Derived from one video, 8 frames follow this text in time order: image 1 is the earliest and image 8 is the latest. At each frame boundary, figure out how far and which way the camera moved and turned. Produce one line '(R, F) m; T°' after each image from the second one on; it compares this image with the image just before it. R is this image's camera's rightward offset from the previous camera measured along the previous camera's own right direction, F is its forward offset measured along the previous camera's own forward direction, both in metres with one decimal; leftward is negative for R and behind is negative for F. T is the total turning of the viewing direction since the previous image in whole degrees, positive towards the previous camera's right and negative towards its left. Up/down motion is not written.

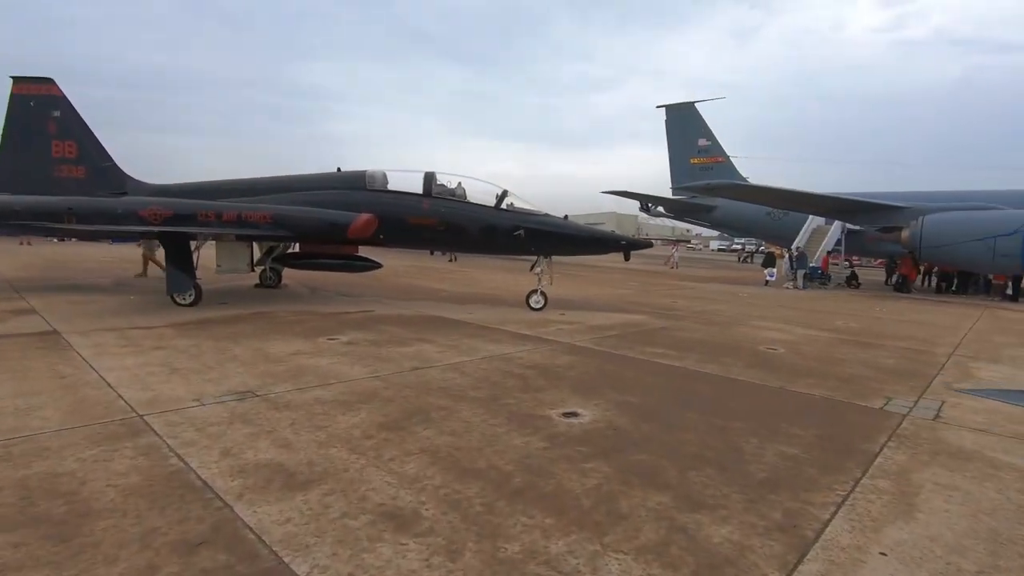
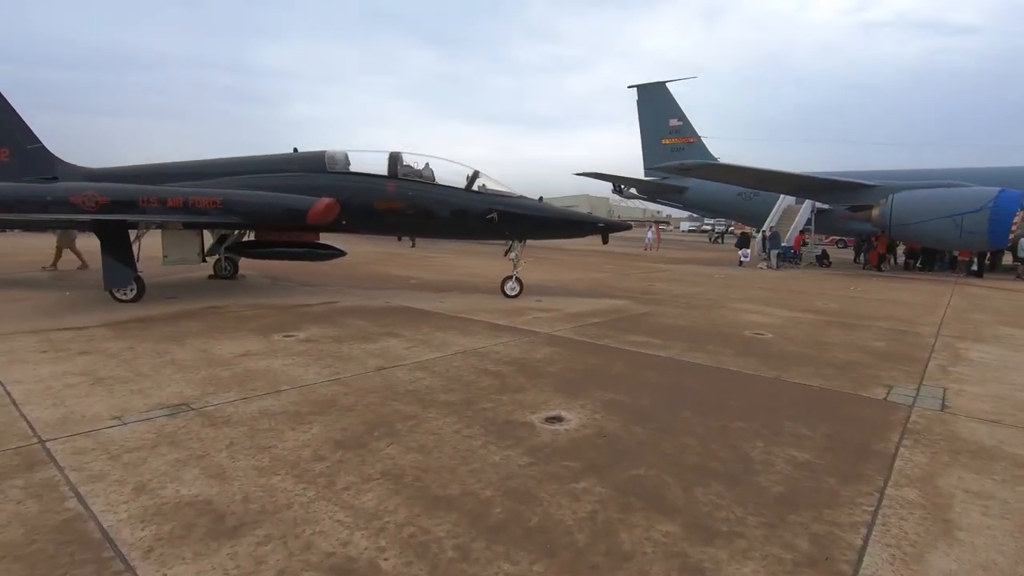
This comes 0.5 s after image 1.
(0.0, +0.5) m; +3°
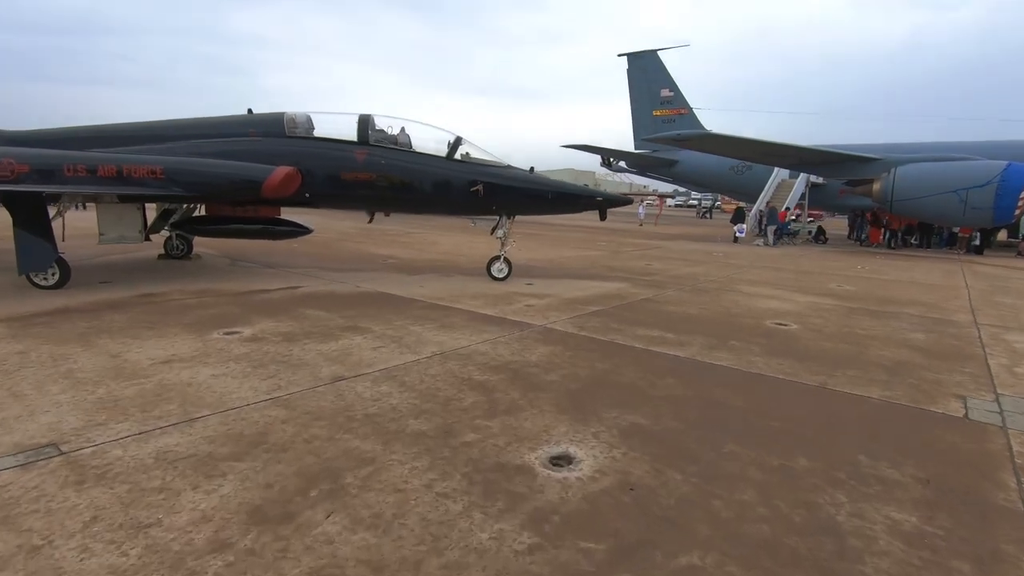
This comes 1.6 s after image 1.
(0.0, +1.0) m; +2°
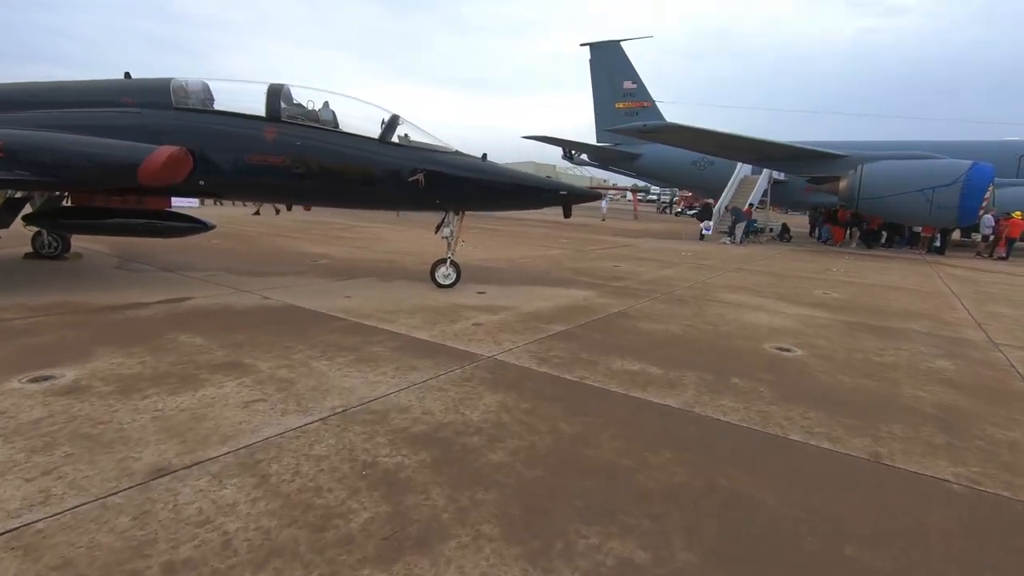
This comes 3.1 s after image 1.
(+0.2, +1.3) m; +4°
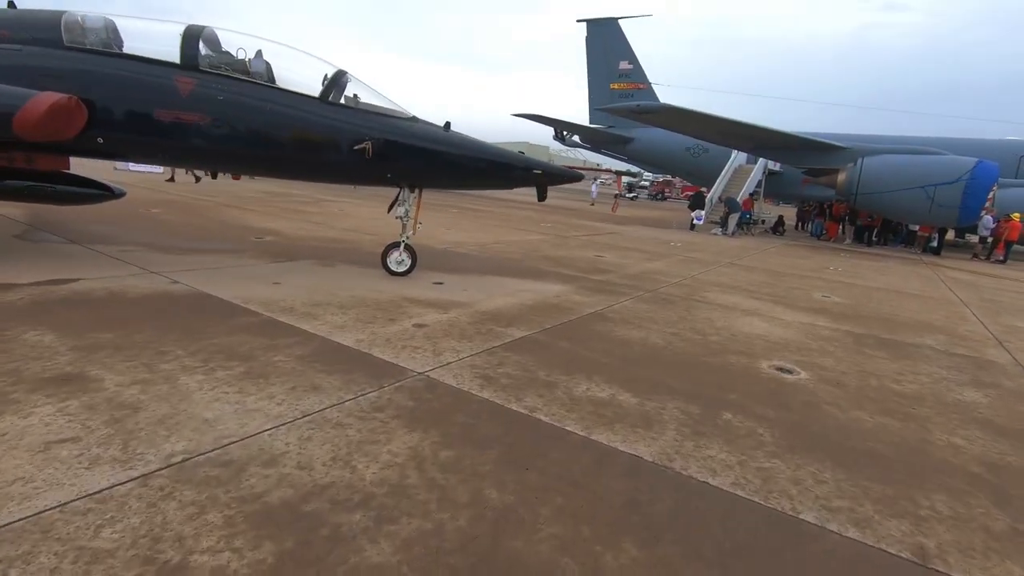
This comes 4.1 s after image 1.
(+0.3, +0.9) m; +1°
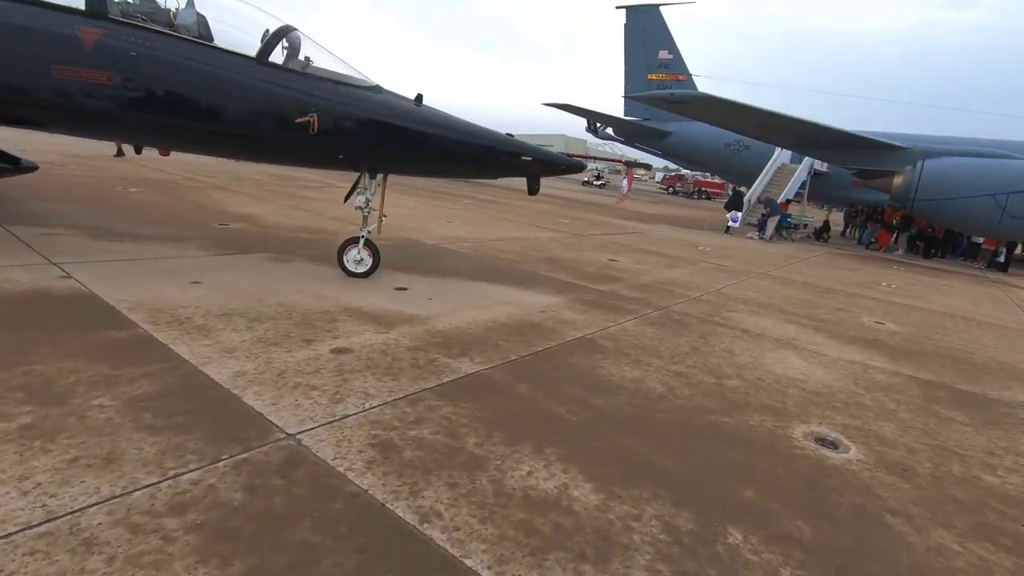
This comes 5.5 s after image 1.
(+0.5, +1.1) m; -3°
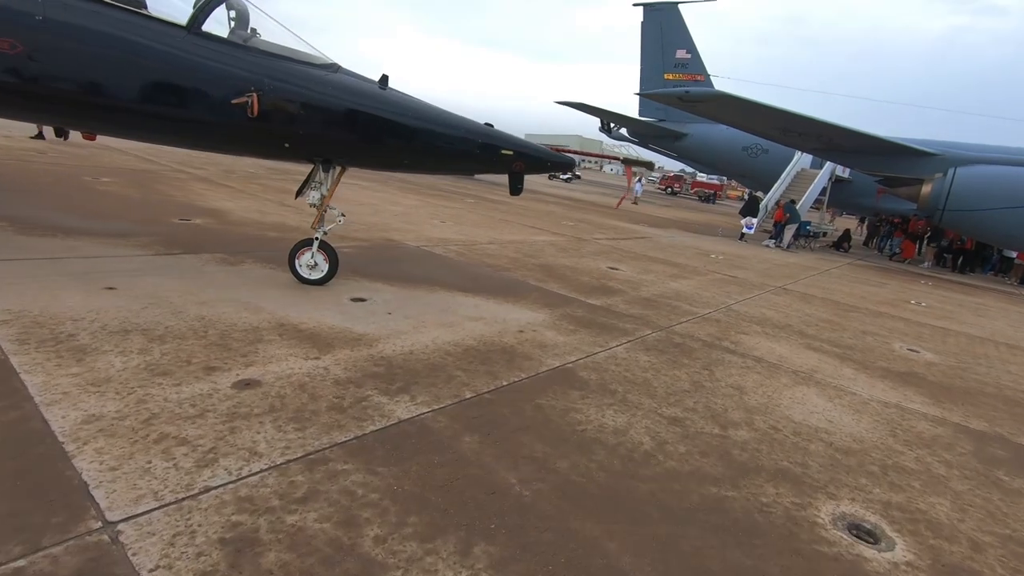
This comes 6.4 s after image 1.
(+0.3, +0.7) m; -1°
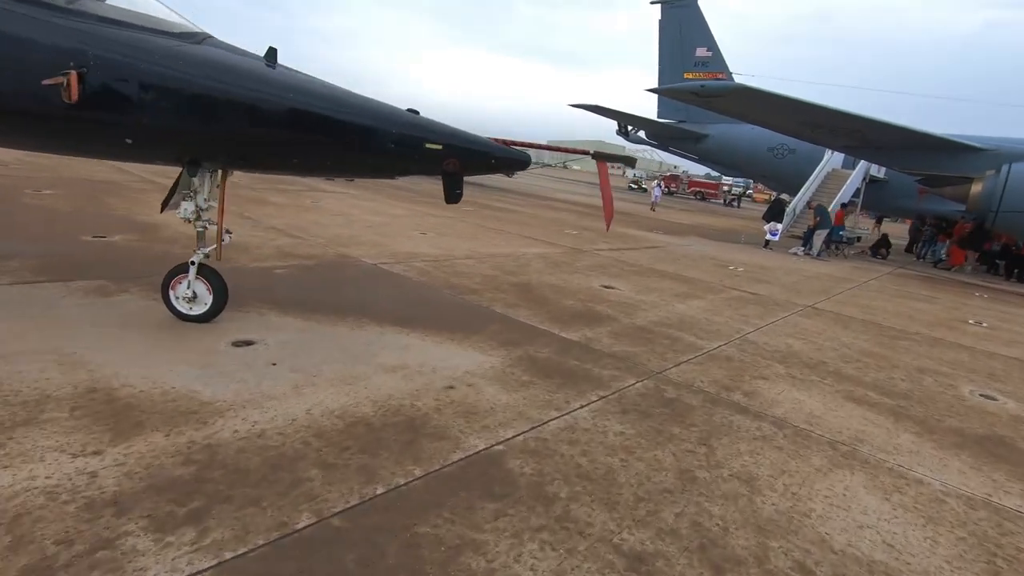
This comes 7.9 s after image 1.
(+0.6, +1.1) m; -3°
